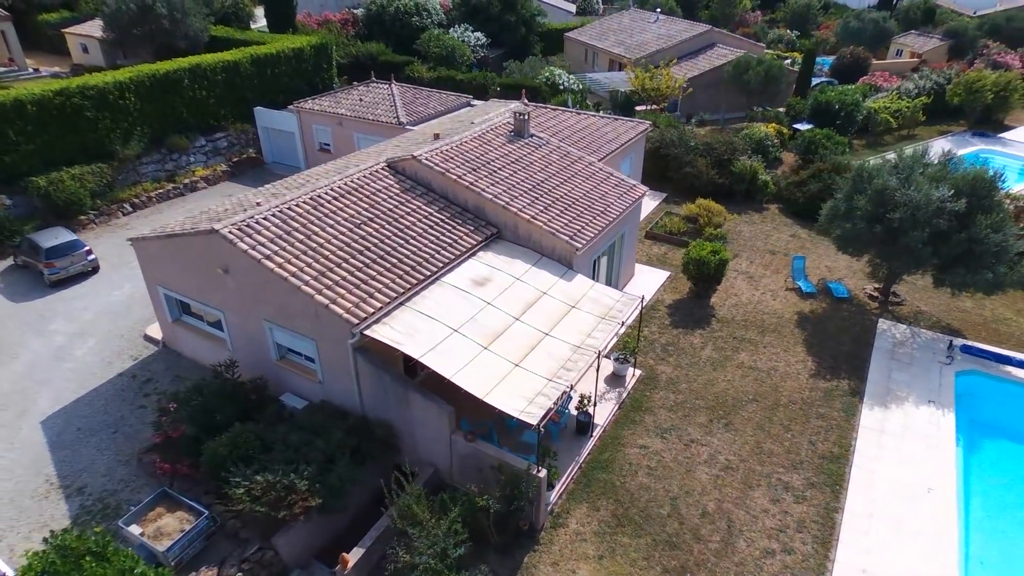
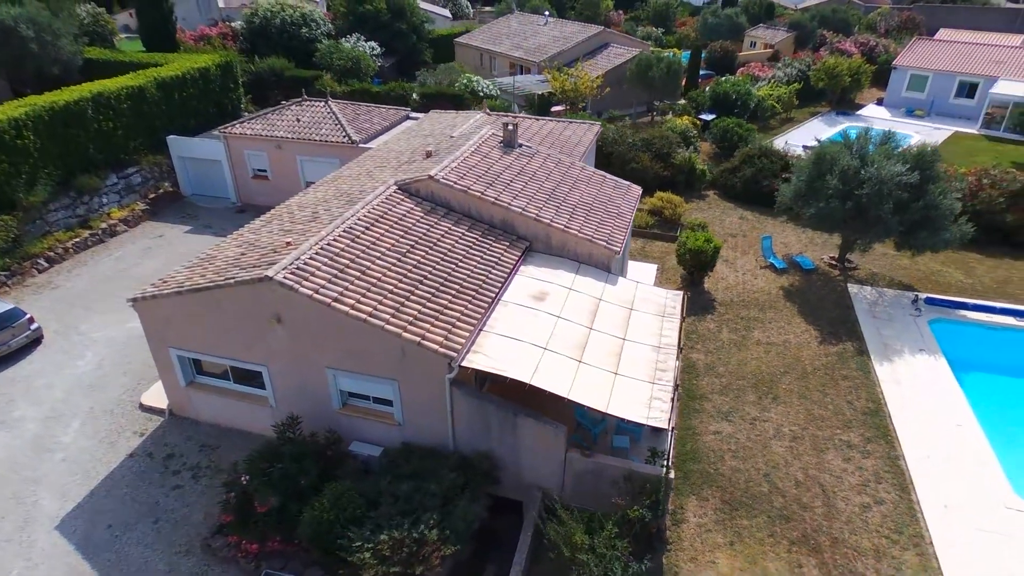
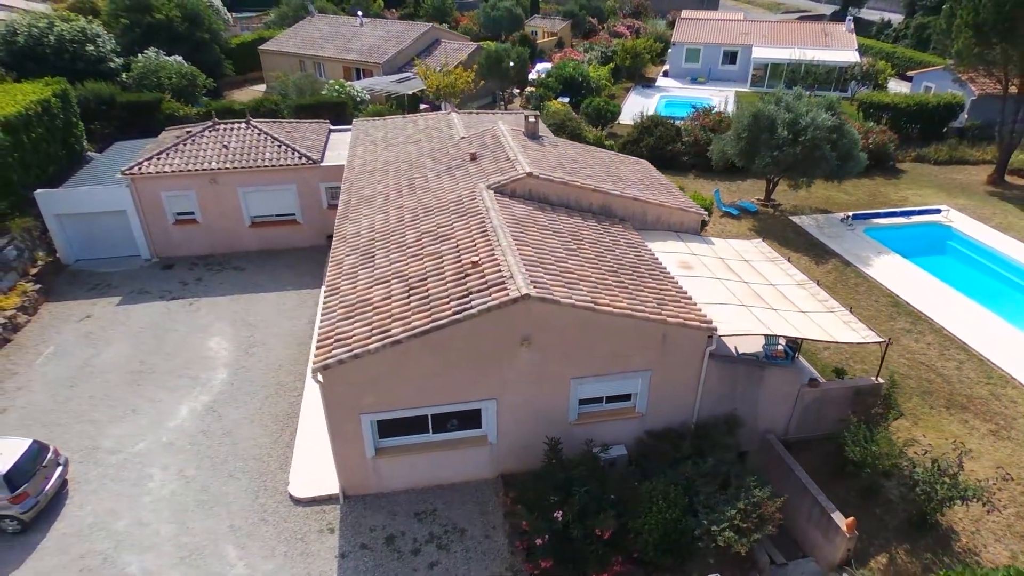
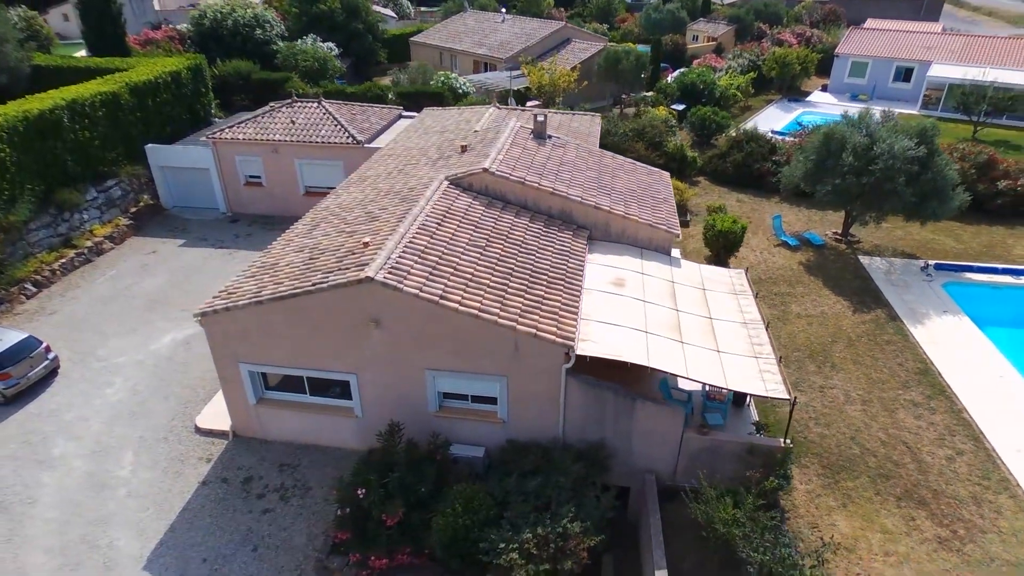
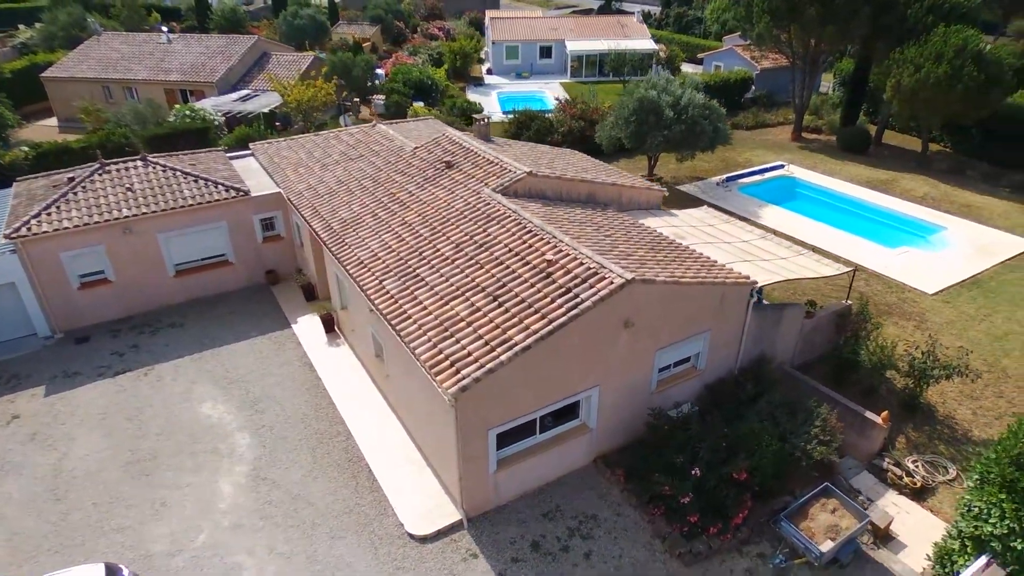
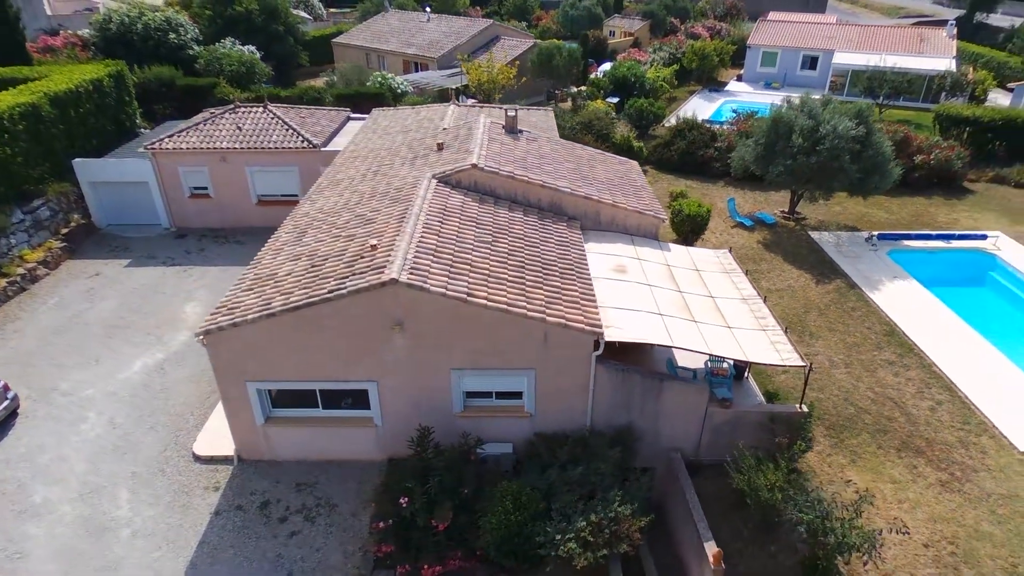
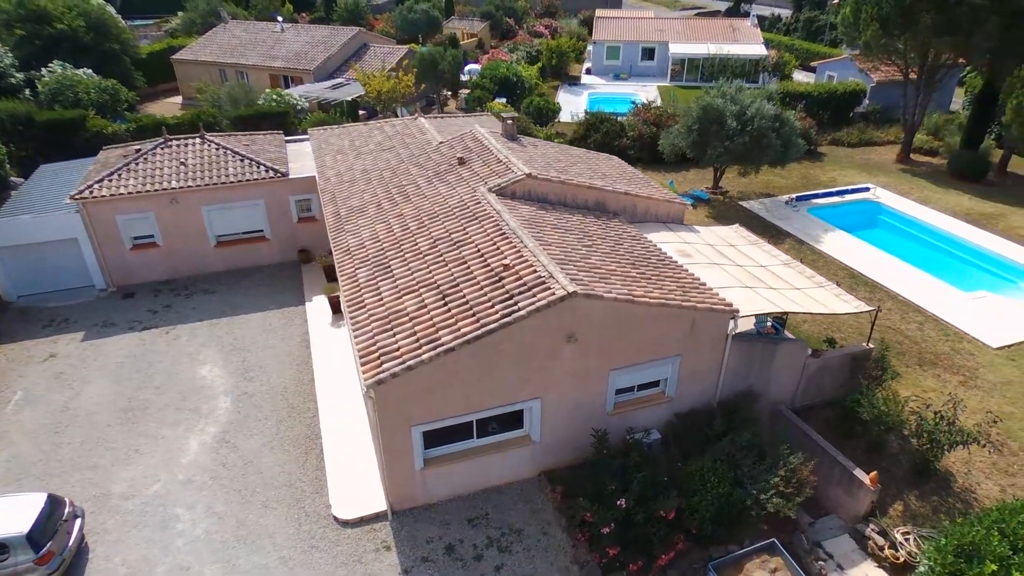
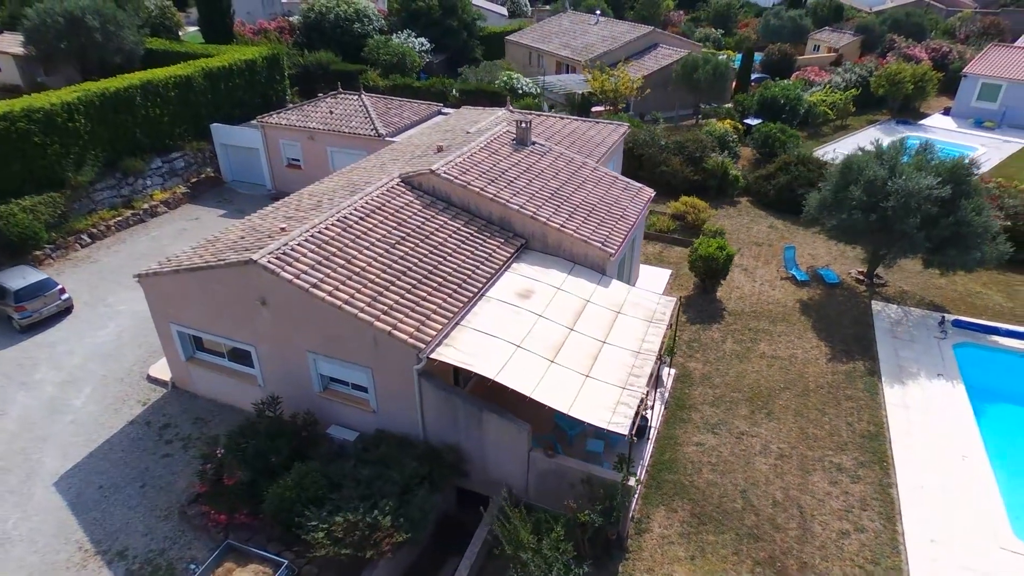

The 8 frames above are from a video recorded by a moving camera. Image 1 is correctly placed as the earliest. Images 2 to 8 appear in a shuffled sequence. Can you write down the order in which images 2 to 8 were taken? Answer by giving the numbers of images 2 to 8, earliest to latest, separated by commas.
8, 2, 4, 6, 3, 7, 5
